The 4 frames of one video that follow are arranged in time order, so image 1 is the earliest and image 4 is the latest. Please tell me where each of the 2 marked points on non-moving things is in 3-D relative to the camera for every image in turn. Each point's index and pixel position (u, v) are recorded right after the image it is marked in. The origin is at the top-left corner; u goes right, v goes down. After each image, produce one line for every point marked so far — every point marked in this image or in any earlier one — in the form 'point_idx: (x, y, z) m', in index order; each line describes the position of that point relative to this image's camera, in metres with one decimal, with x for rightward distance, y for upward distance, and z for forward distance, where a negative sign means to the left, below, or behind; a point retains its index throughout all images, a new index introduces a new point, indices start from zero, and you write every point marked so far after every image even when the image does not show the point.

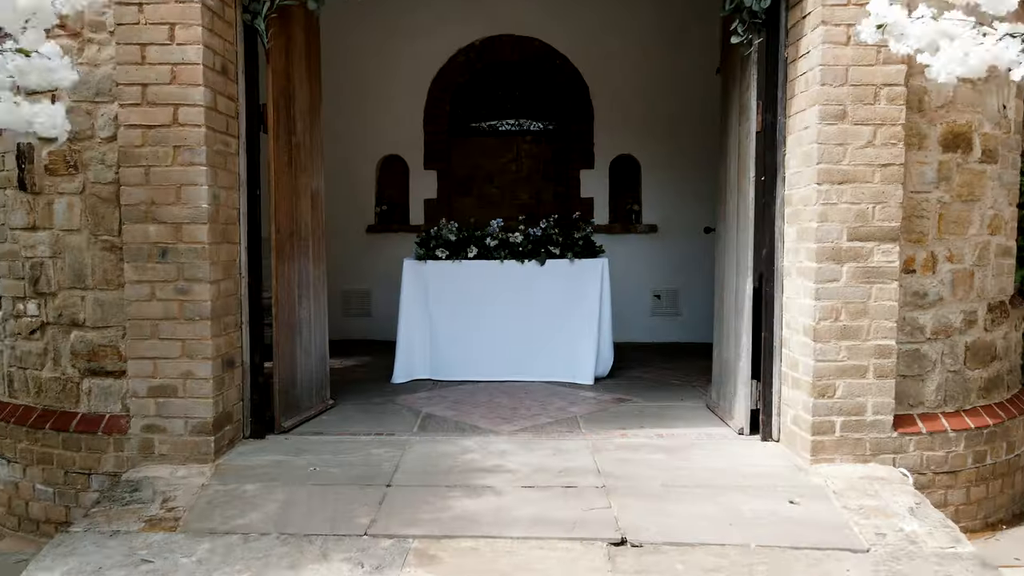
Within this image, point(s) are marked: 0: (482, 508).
0: (-0.1, -0.7, +2.3) m
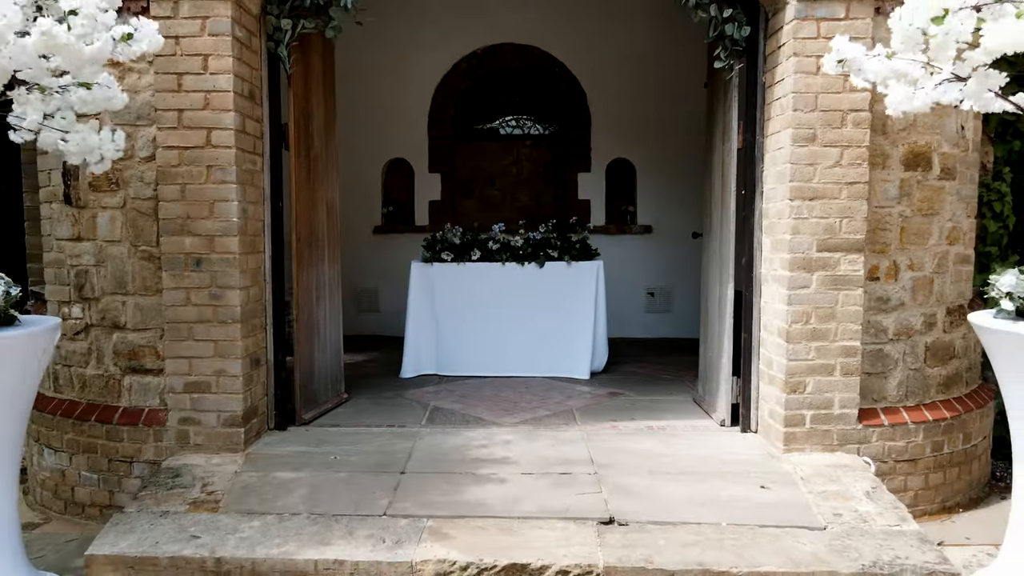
0: (-0.1, -0.7, +2.6) m
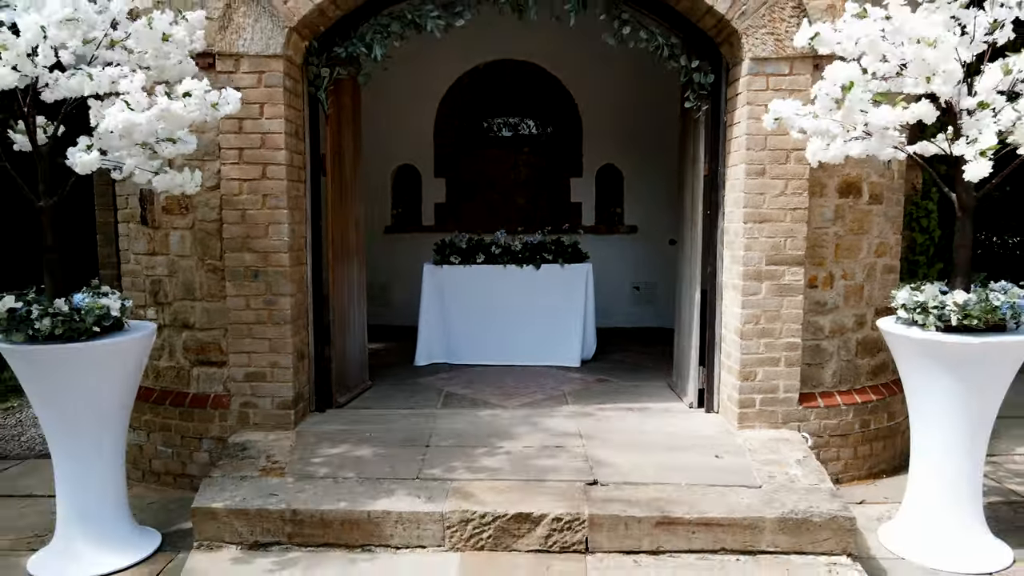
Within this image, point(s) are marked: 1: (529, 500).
0: (-0.1, -0.7, +3.2) m
1: (+0.1, -0.8, +2.8) m
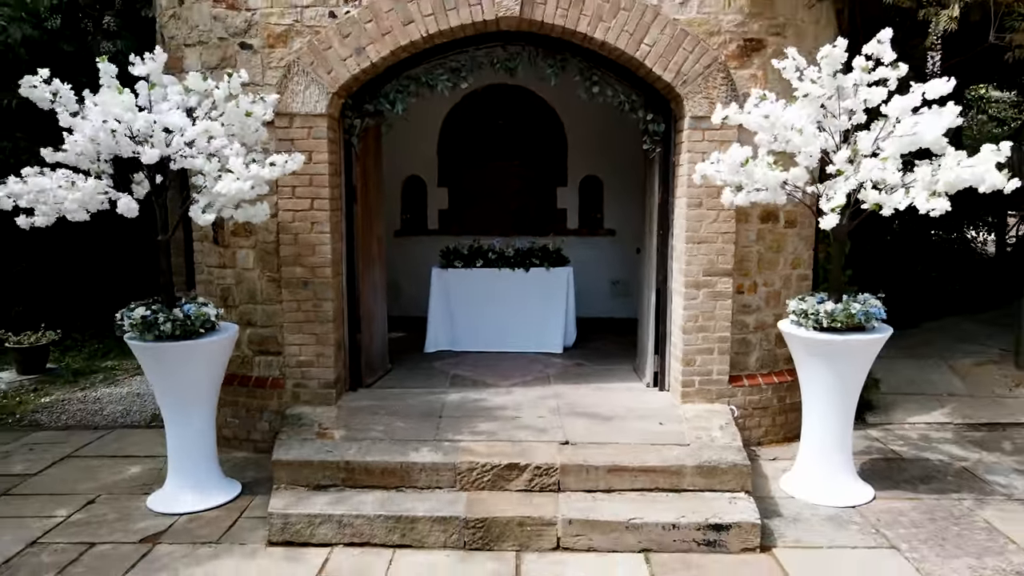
0: (-0.1, -0.8, +4.3) m
1: (0.0, -0.8, +3.9) m
